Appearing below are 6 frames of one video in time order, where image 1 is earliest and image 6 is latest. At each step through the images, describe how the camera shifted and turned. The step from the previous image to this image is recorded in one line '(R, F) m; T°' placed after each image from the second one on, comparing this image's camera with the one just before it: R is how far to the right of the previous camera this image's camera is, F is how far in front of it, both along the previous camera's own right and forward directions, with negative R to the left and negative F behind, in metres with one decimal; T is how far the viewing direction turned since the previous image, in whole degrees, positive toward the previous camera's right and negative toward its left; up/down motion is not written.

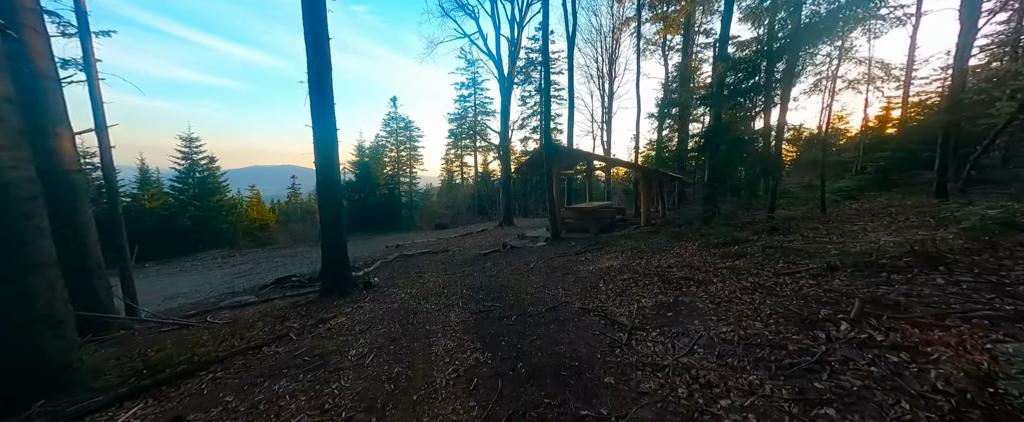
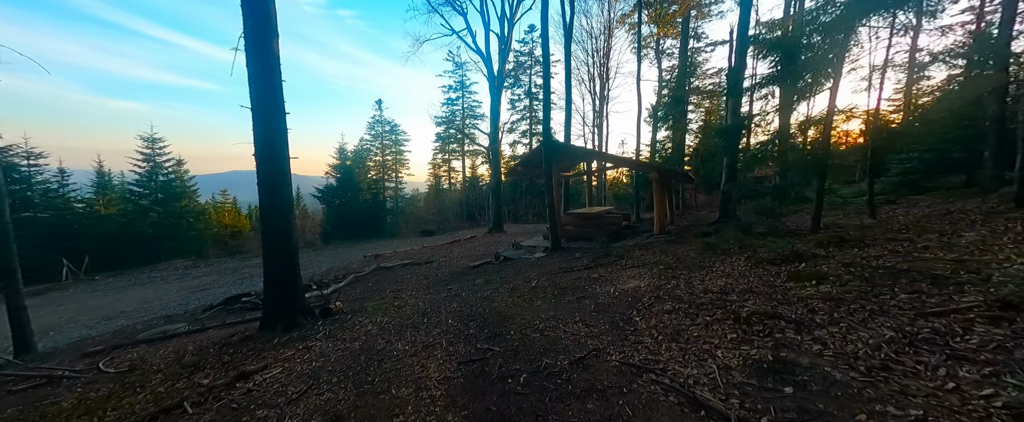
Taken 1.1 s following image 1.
(-0.2, +1.2) m; +2°
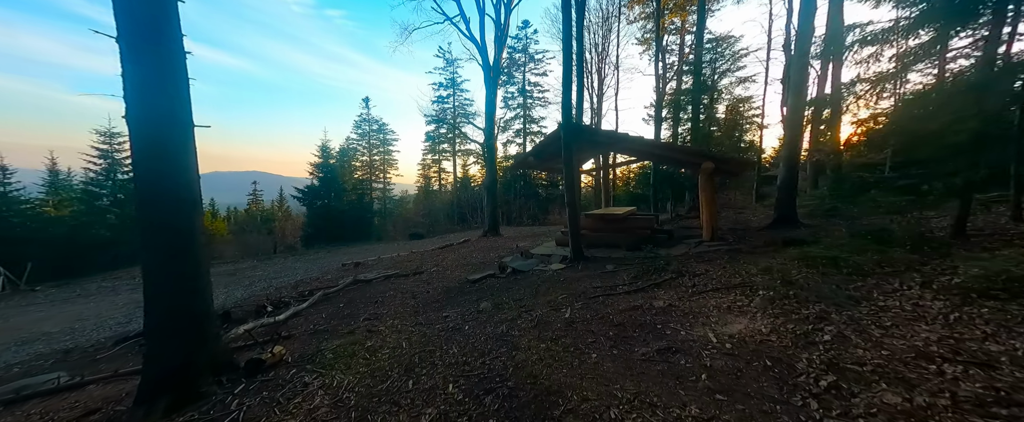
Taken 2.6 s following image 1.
(-0.4, +1.6) m; +2°
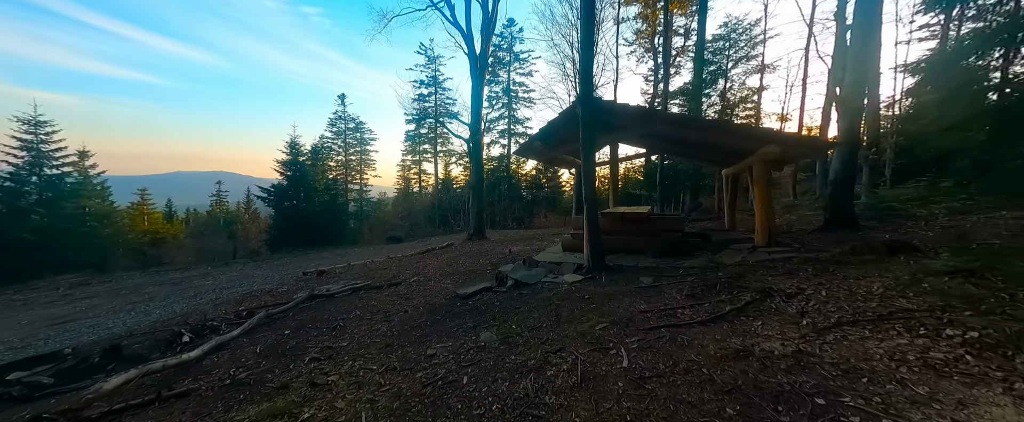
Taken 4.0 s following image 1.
(-0.4, +1.4) m; +4°
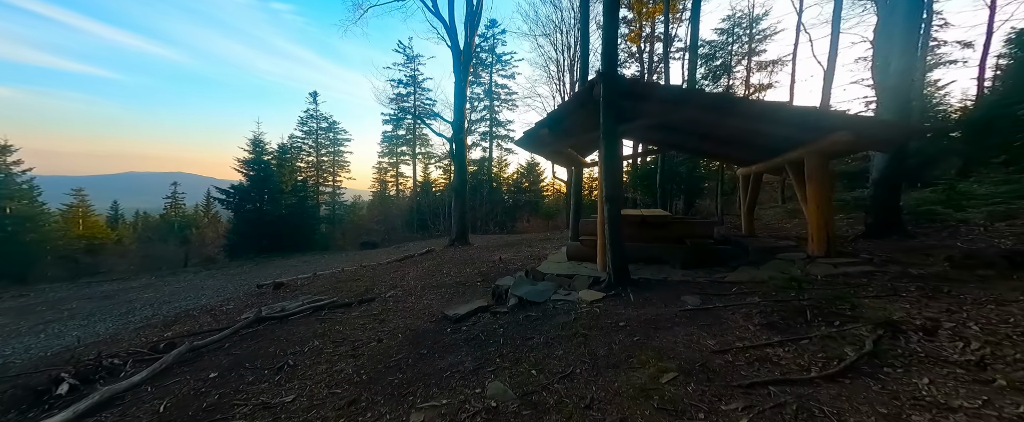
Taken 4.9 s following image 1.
(-0.4, +1.0) m; +4°
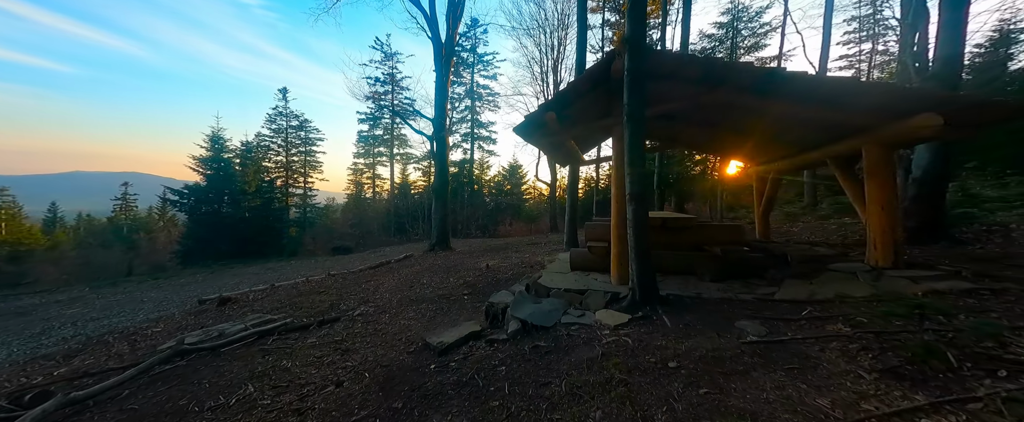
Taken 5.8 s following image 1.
(-0.2, +0.9) m; +4°
